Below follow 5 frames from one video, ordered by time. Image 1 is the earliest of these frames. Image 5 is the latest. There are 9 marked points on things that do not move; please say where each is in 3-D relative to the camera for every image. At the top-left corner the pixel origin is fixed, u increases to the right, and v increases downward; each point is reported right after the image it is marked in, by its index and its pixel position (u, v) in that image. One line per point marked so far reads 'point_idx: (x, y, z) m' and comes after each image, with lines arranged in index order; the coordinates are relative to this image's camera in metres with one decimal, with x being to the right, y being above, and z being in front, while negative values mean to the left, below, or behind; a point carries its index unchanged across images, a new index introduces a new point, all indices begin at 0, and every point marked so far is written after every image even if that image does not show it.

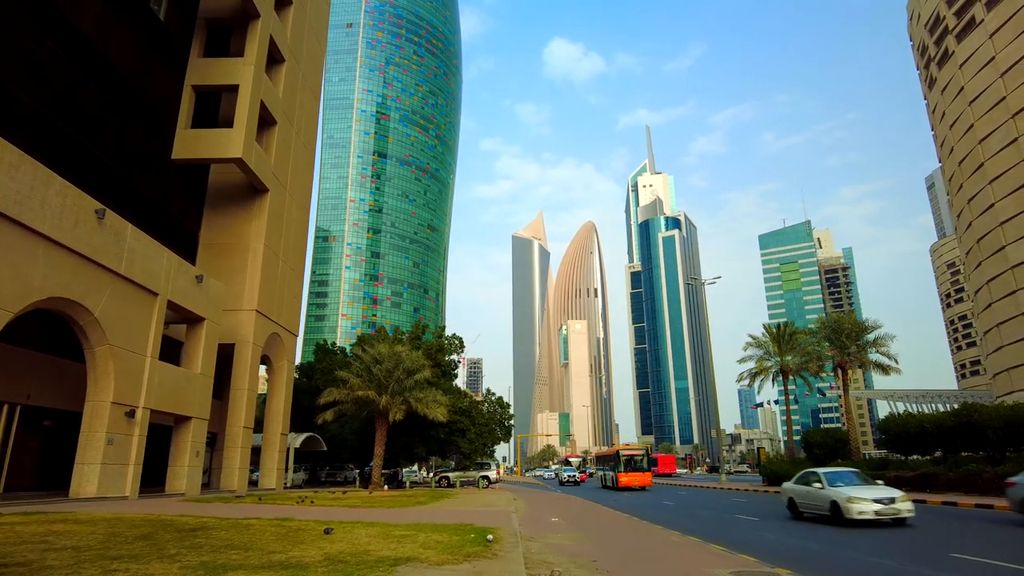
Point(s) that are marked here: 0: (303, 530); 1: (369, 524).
0: (-3.9, -4.5, +11.0) m
1: (-3.1, -5.0, +12.4) m
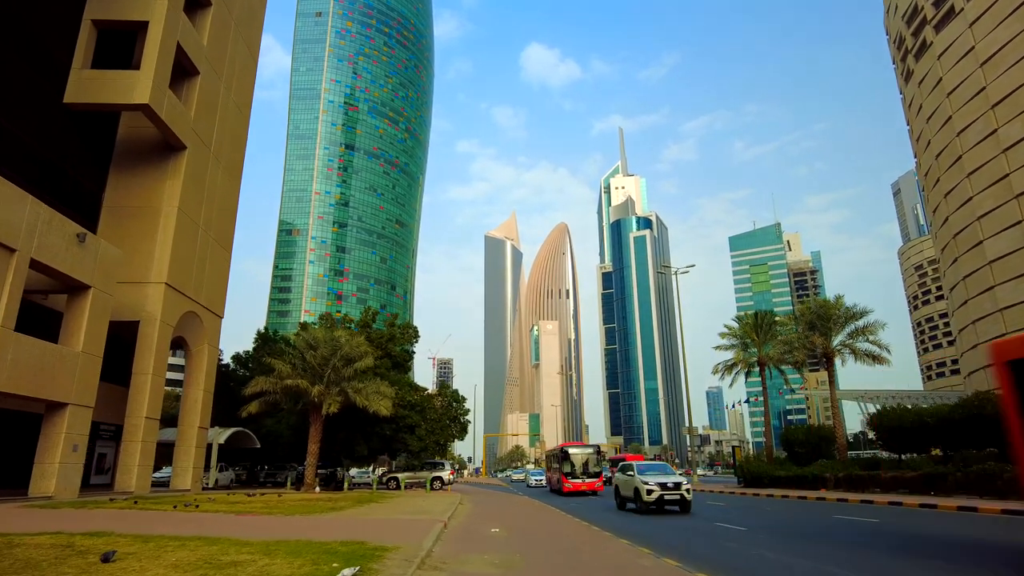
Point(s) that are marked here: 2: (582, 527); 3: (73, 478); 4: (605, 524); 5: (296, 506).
0: (-5.3, -3.3, +7.3) m
1: (-4.5, -3.7, +8.7) m
2: (+1.8, -6.2, +15.1) m
3: (-14.9, -6.4, +20.1) m
4: (+2.6, -6.6, +16.6) m
5: (-6.8, -6.8, +18.4) m
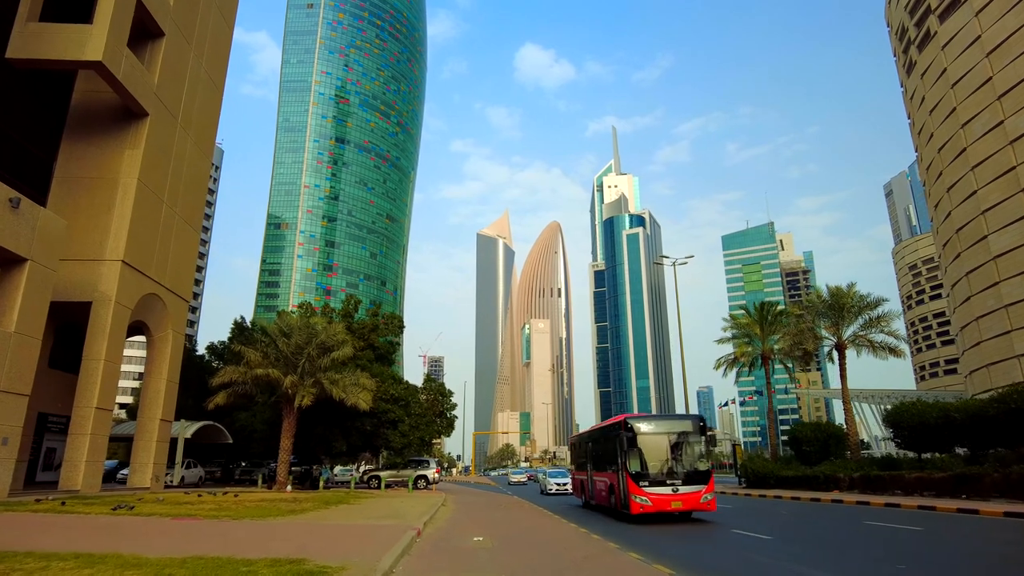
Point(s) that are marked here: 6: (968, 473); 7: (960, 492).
0: (-5.5, -2.5, +5.1) m
1: (-4.7, -3.0, +6.5) m
2: (+1.5, -5.5, +13.0) m
3: (-15.3, -5.6, +17.8) m
4: (+2.3, -5.9, +14.5) m
5: (-7.1, -6.0, +16.1) m
6: (+13.9, -5.6, +18.1) m
7: (+13.8, -6.3, +18.3) m
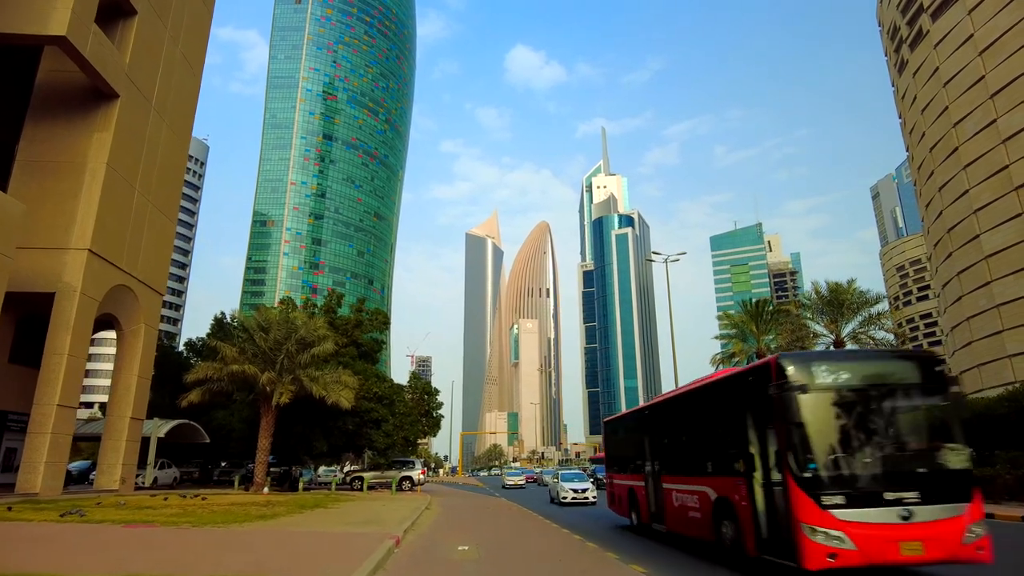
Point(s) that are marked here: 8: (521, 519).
0: (-5.5, -2.2, +3.9) m
1: (-4.8, -2.7, +5.4) m
2: (+1.3, -5.2, +12.0) m
3: (-15.6, -5.2, +16.4) m
4: (+2.0, -5.7, +13.5) m
5: (-7.4, -5.7, +14.9) m
6: (+13.6, -5.4, +17.3) m
7: (+13.5, -6.1, +17.5) m
8: (+0.3, -7.3, +18.7) m
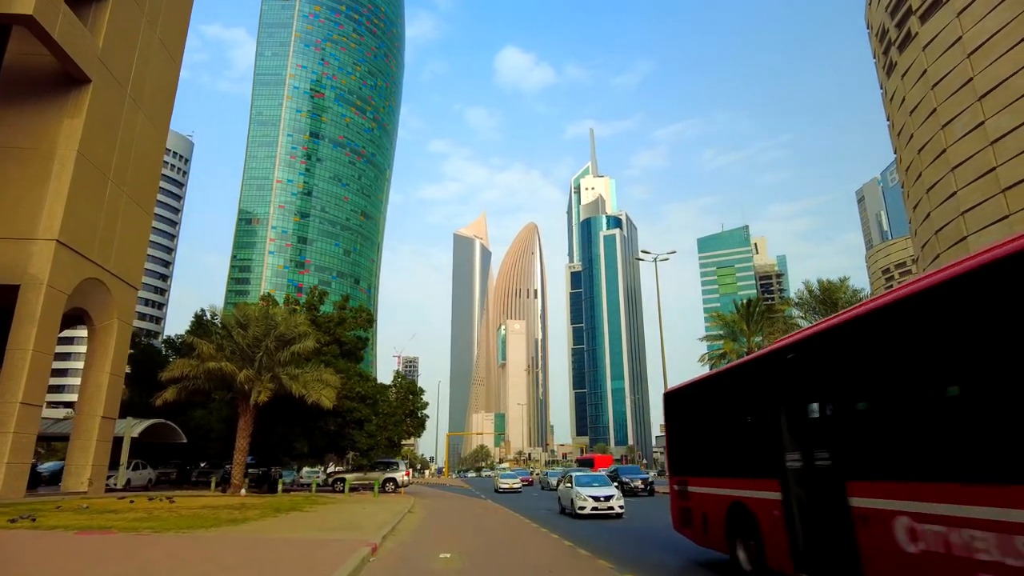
0: (-5.6, -2.0, +3.1) m
1: (-4.9, -2.5, +4.6) m
2: (+1.0, -5.0, +11.3) m
3: (-16.0, -4.9, +15.4) m
4: (+1.7, -5.5, +12.8) m
5: (-7.7, -5.4, +14.1) m
6: (+13.2, -5.4, +16.8) m
7: (+13.1, -6.0, +17.0) m
8: (-0.2, -7.1, +18.0) m
